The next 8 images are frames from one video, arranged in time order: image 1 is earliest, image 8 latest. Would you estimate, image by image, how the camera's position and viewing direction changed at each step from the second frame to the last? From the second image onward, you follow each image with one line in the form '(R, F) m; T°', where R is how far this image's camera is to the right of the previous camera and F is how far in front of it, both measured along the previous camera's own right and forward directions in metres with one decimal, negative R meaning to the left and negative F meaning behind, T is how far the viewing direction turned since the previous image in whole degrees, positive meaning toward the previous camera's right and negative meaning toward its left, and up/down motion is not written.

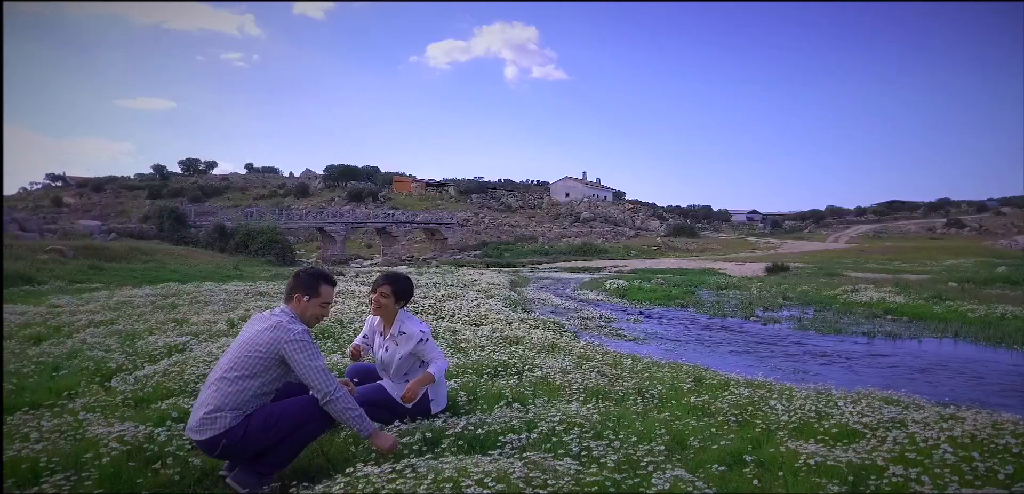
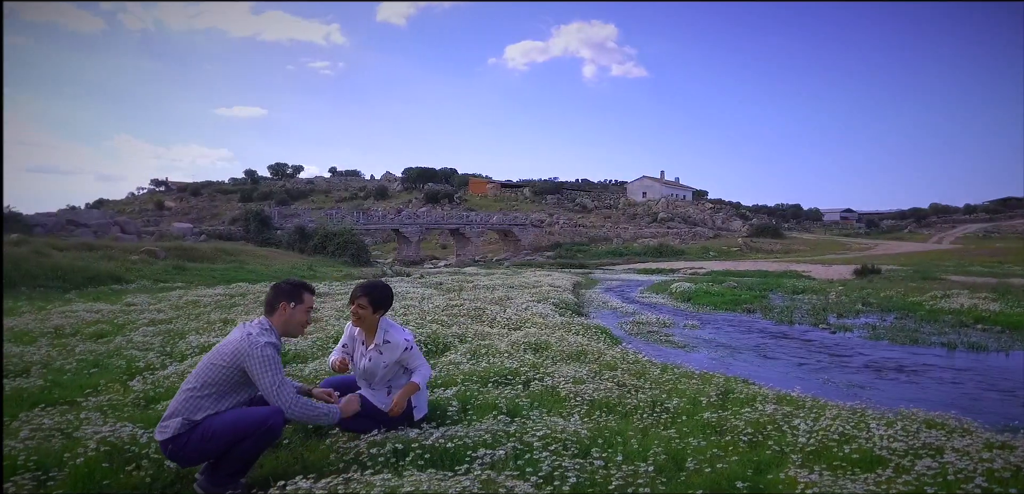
(+0.9, +0.3) m; -7°
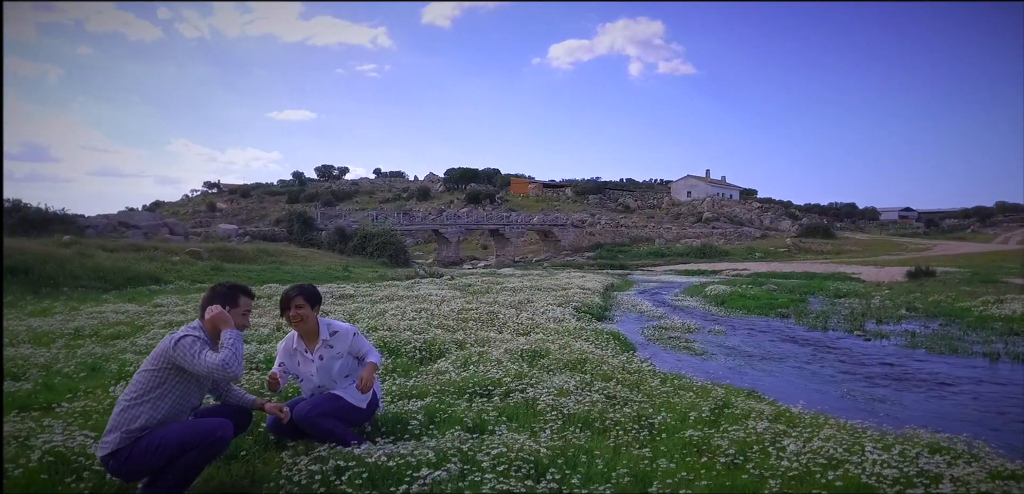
(+0.8, +0.3) m; -4°
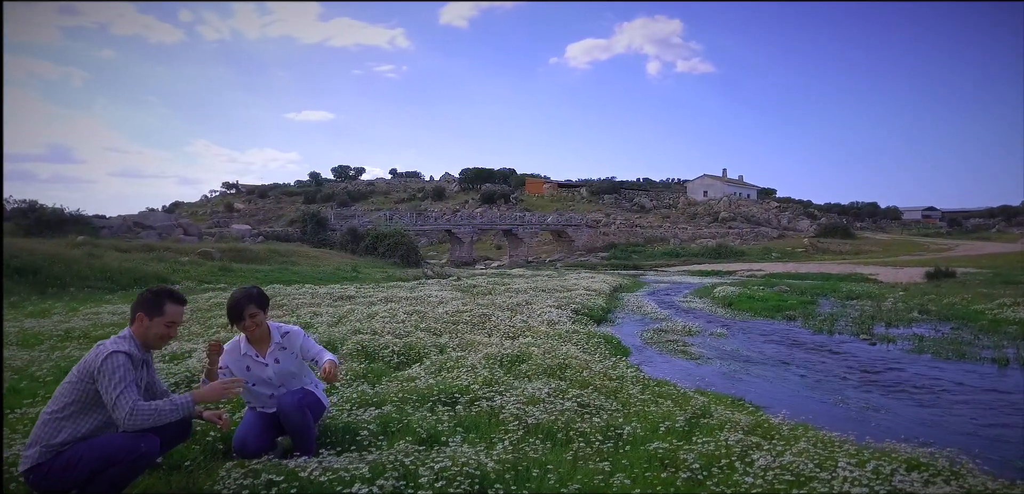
(+0.6, +0.3) m; -1°
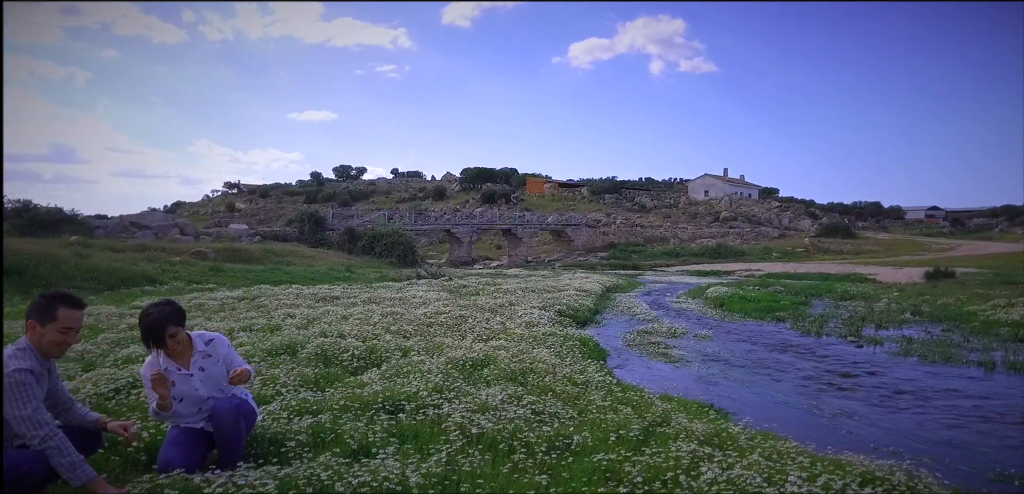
(+0.7, +0.3) m; 0°
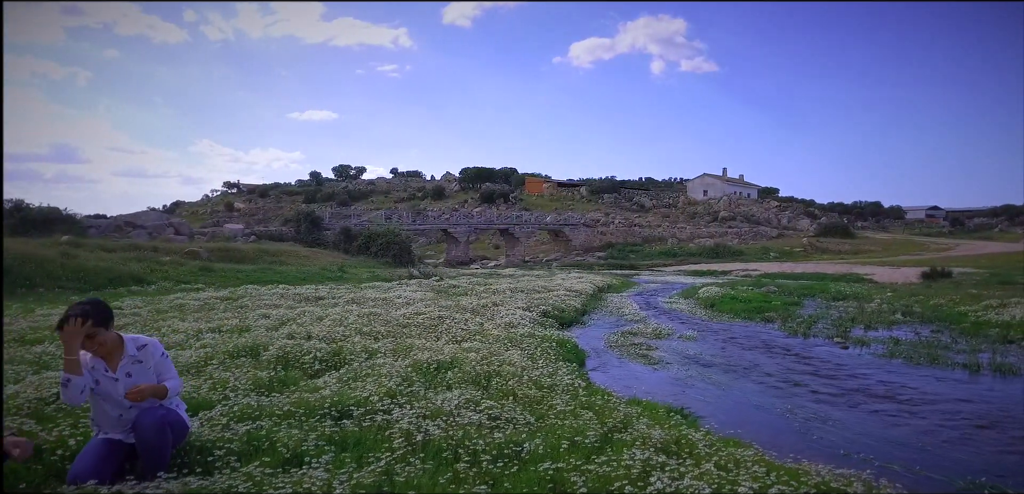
(+0.6, +0.3) m; 0°
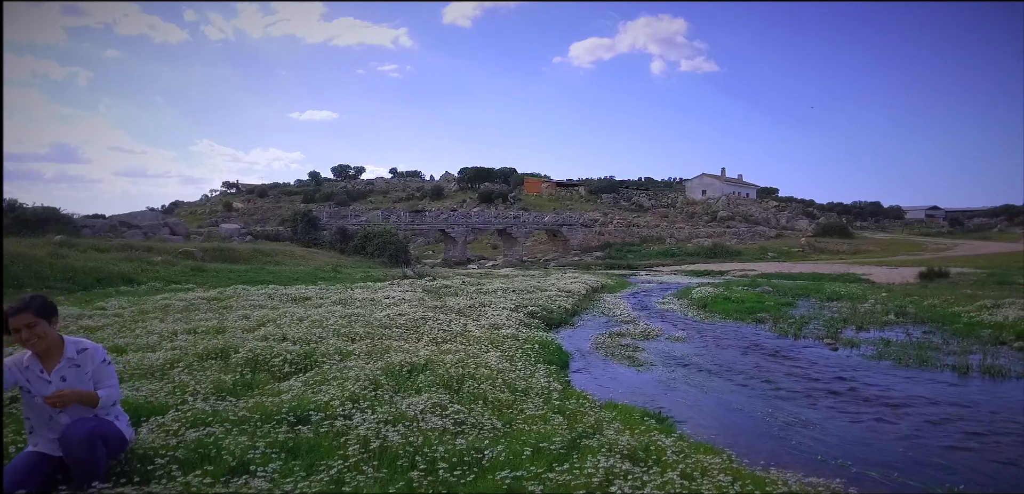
(+0.4, +0.2) m; 0°
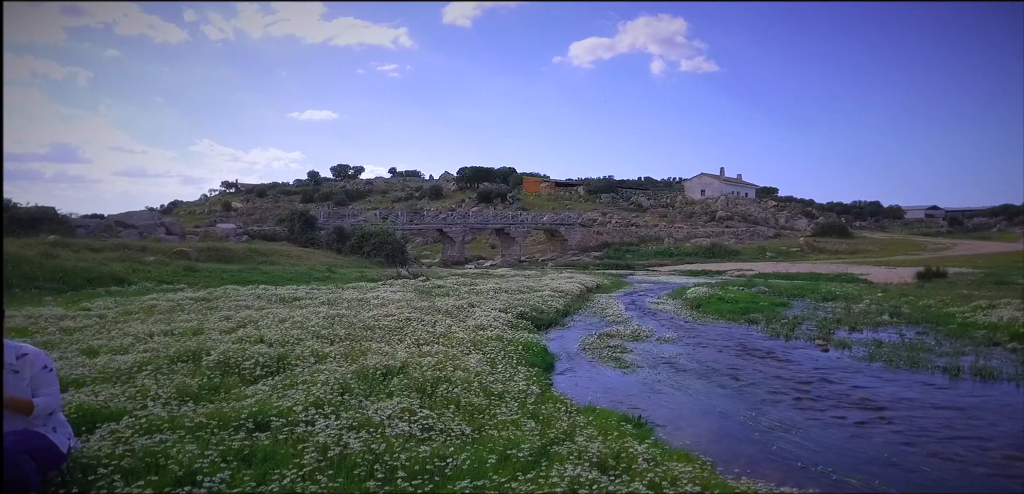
(+0.4, +0.2) m; 0°
